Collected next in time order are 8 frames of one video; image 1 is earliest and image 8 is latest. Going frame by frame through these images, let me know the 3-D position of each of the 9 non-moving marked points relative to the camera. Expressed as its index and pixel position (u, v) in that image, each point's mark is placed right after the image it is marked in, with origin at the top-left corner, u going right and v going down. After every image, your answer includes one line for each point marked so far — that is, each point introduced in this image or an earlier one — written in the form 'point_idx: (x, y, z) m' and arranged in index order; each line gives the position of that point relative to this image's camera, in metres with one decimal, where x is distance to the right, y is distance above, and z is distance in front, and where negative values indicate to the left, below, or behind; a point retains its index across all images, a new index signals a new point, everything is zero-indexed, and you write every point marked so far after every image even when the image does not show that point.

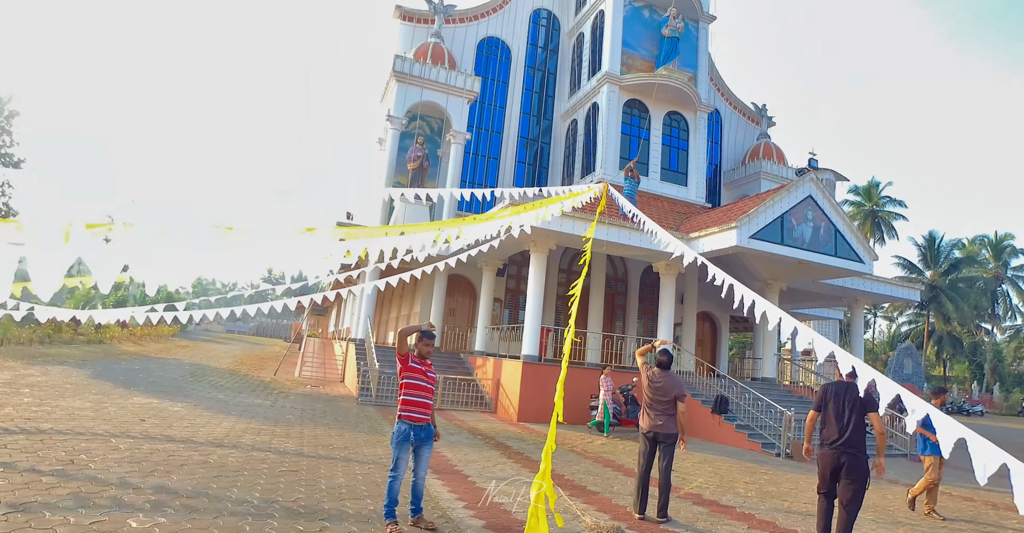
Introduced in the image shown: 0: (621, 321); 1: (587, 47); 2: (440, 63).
0: (+3.4, -1.7, +17.5) m
1: (+2.6, +7.7, +19.5) m
2: (-2.2, +6.2, +17.0) m
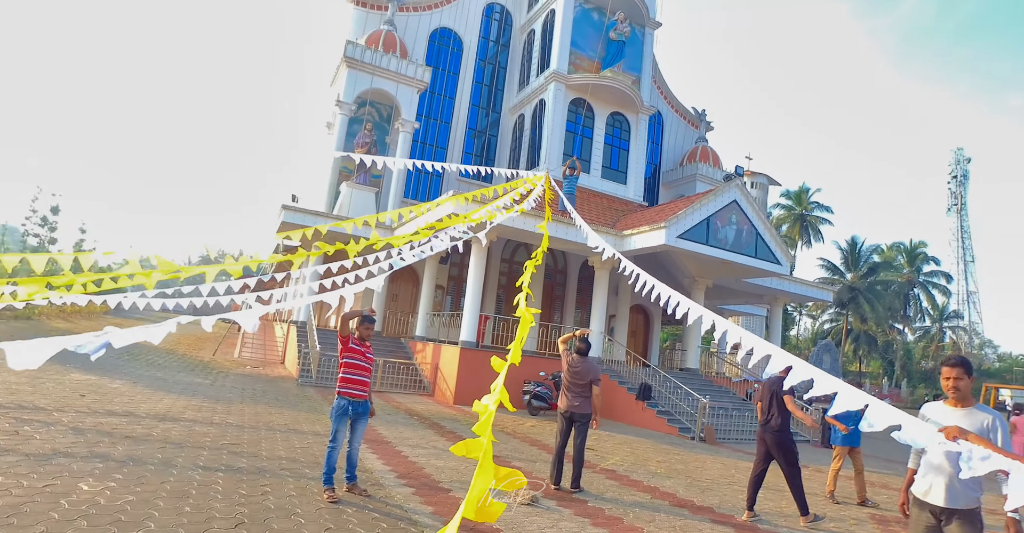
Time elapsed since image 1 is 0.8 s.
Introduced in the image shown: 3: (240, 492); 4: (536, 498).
0: (+1.6, -1.5, +18.3) m
1: (+0.9, +8.0, +20.1) m
2: (-3.7, +6.6, +17.1) m
3: (-2.1, -1.7, +4.3) m
4: (+0.2, -2.3, +5.5) m
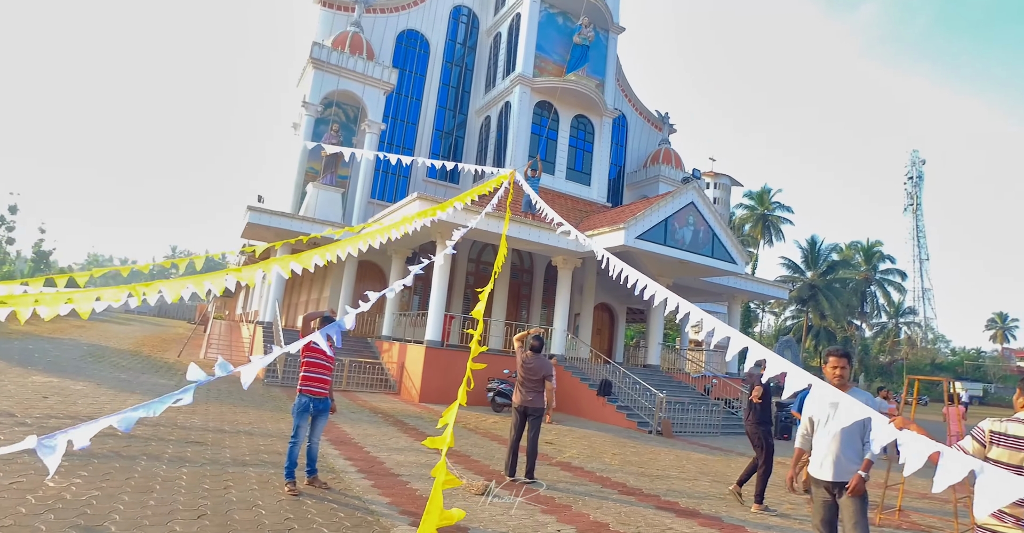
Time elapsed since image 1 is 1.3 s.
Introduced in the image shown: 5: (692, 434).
0: (+0.5, -1.5, +18.7) m
1: (-0.3, +8.0, +20.4) m
2: (-4.8, +6.6, +17.2) m
3: (-2.5, -1.8, +4.5) m
4: (-0.2, -2.3, +5.9) m
5: (+4.3, -4.0, +13.4) m
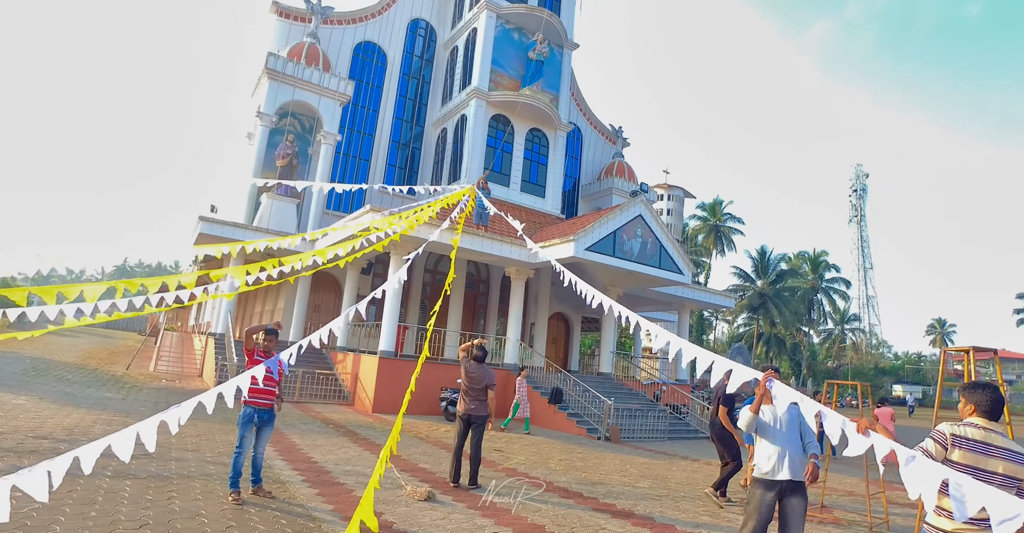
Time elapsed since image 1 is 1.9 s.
0: (-1.0, -1.8, +18.9) m
1: (-1.9, +7.6, +20.7) m
2: (-6.1, +6.3, +17.3) m
3: (-3.0, -1.9, +4.6) m
4: (-0.9, -2.5, +6.1) m
5: (+3.2, -4.3, +13.9) m
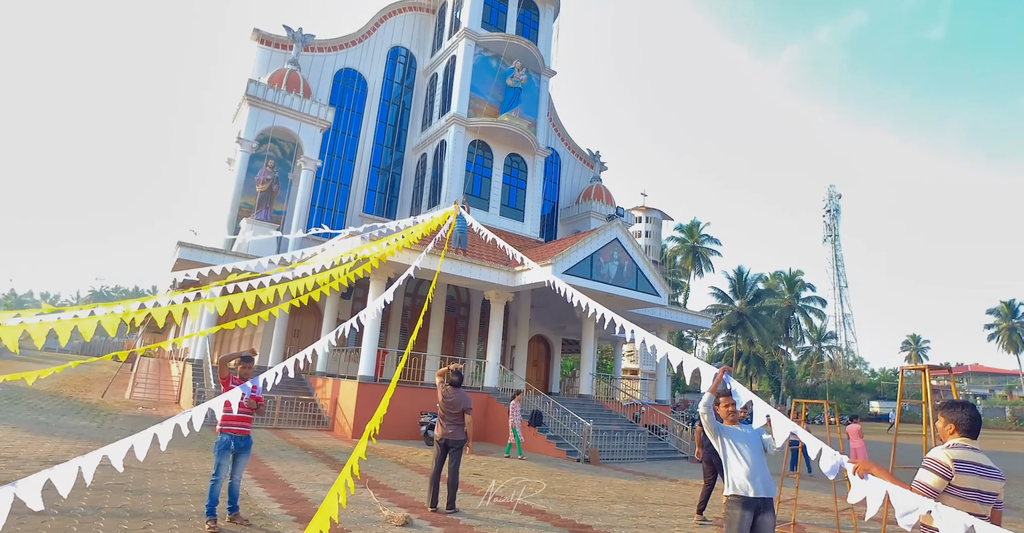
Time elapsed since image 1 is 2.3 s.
0: (-1.7, -2.6, +19.0) m
1: (-2.7, +6.7, +21.1) m
2: (-6.8, +5.5, +17.5) m
3: (-3.2, -2.2, +4.6) m
4: (-1.1, -2.8, +6.2) m
5: (+2.7, -4.9, +14.0) m
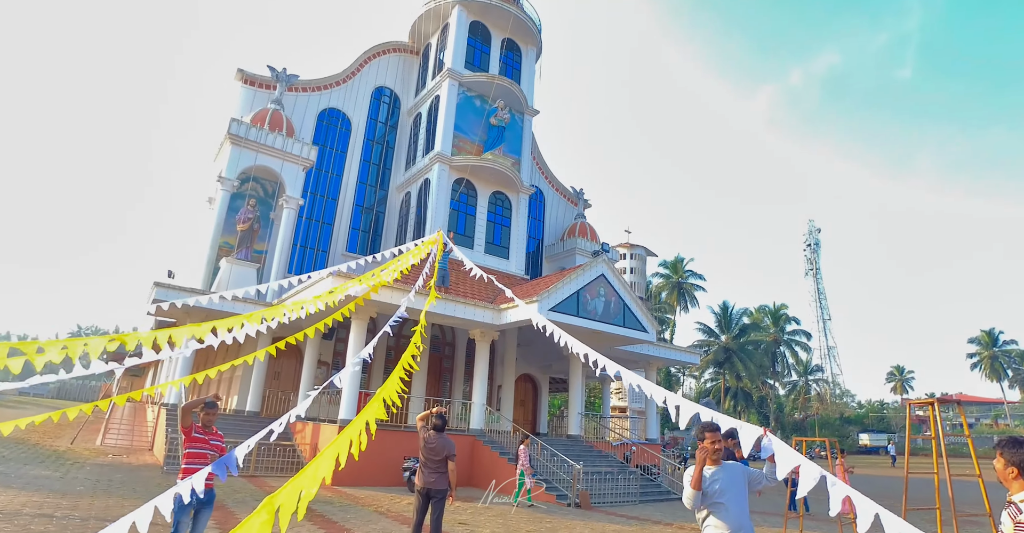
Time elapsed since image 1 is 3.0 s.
0: (-2.2, -3.9, +18.5) m
1: (-3.4, +5.3, +21.3) m
2: (-7.3, +4.3, +17.4) m
3: (-3.3, -2.5, +4.2) m
4: (-1.3, -3.2, +5.8) m
5: (+2.4, -5.8, +13.5) m
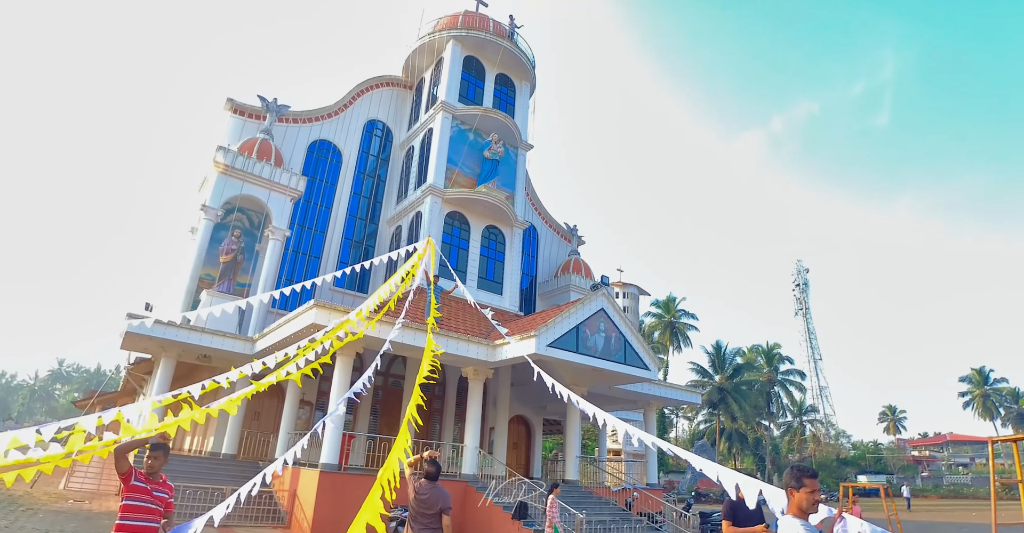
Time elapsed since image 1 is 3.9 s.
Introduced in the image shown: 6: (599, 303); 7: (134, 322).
0: (-2.4, -5.0, +17.6) m
1: (-3.6, +4.0, +20.9) m
2: (-7.5, +3.3, +16.9) m
3: (-3.3, -2.6, +3.3) m
4: (-1.2, -3.4, +4.9) m
5: (+2.3, -6.5, +12.5) m
6: (+2.3, -1.0, +14.9) m
7: (-8.8, -1.3, +12.9) m
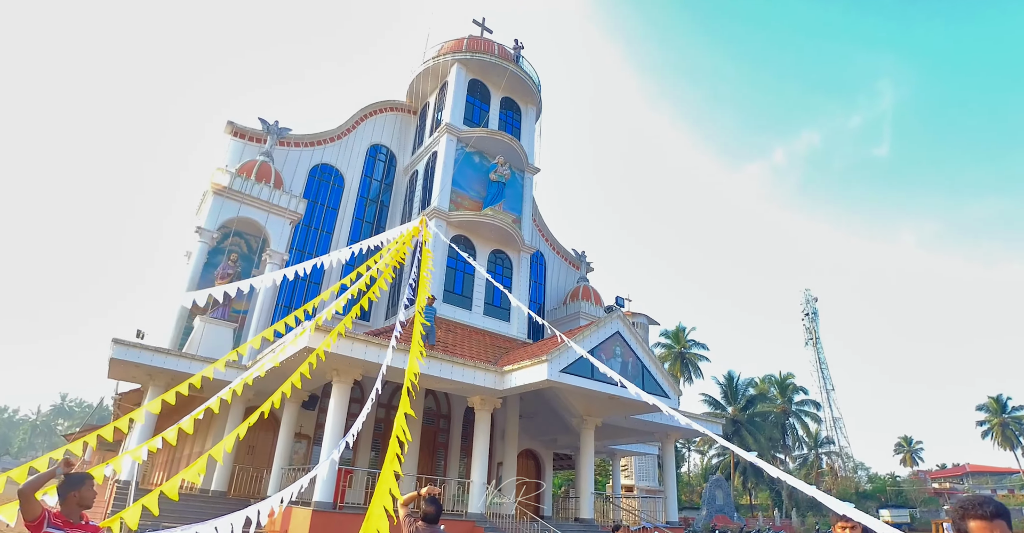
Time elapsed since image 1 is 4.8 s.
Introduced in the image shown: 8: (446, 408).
0: (-2.1, -5.7, +16.5) m
1: (-3.3, +3.0, +20.4) m
2: (-7.3, +2.5, +16.4) m
3: (-3.1, -2.5, +2.4) m
4: (-1.1, -3.4, +3.9) m
5: (+2.5, -6.9, +11.4) m
6: (+2.5, -1.6, +14.1) m
7: (-8.6, -1.9, +12.1) m
8: (-2.0, -4.2, +17.1) m
